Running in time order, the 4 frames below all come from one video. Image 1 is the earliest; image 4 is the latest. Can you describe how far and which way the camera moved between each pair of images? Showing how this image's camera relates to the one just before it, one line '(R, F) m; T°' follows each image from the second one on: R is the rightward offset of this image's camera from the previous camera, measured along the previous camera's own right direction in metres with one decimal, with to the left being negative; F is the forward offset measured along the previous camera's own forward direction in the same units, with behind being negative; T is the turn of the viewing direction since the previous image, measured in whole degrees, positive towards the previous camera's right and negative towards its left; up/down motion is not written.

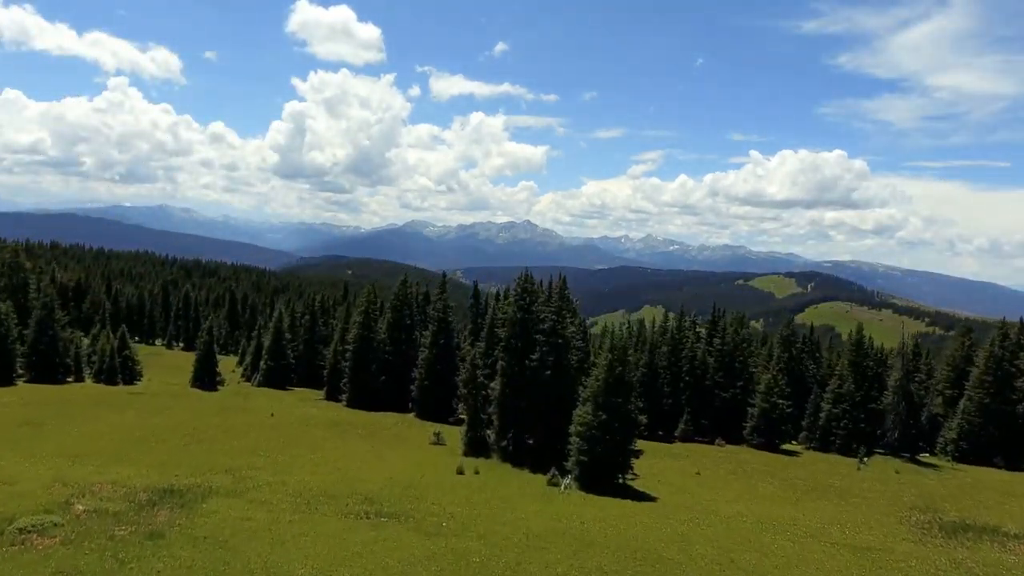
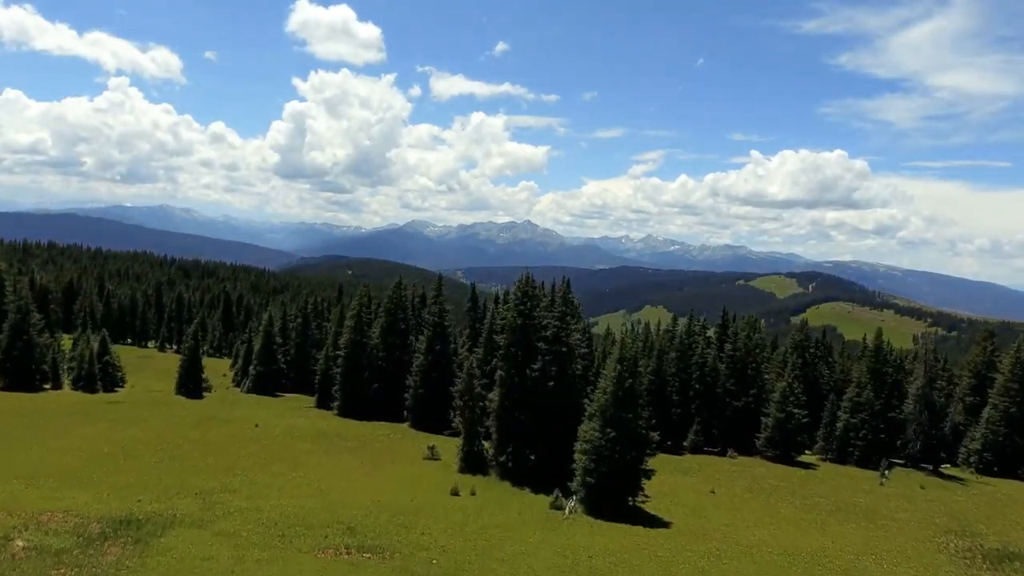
(+0.1, +4.4) m; 0°
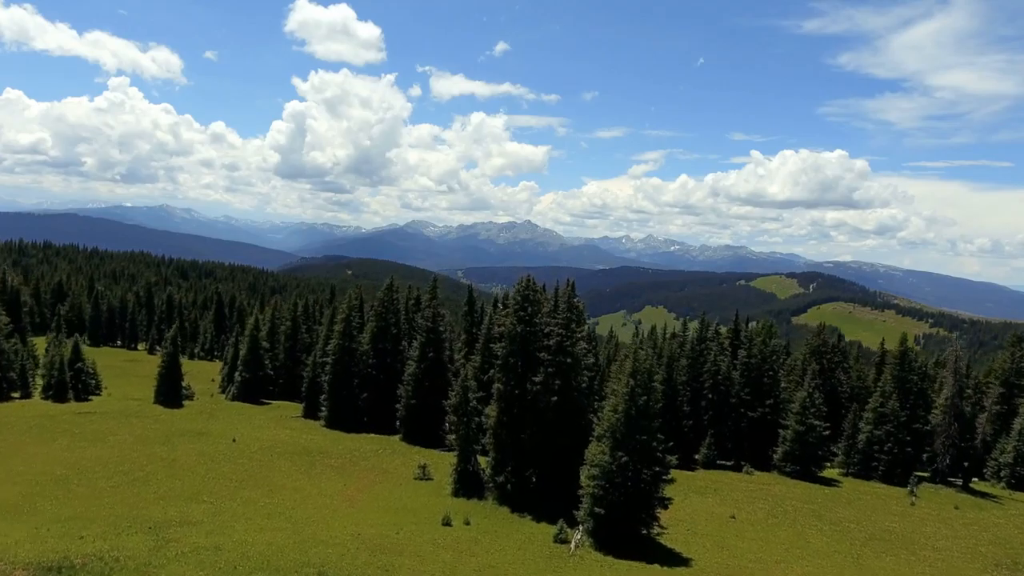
(+0.1, +5.3) m; 0°
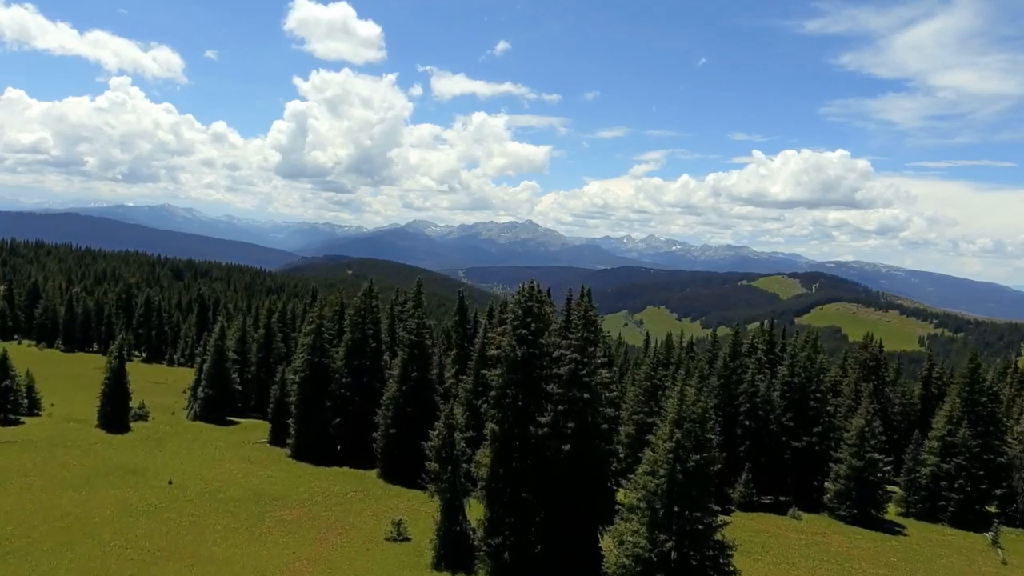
(+0.2, +11.5) m; 0°
